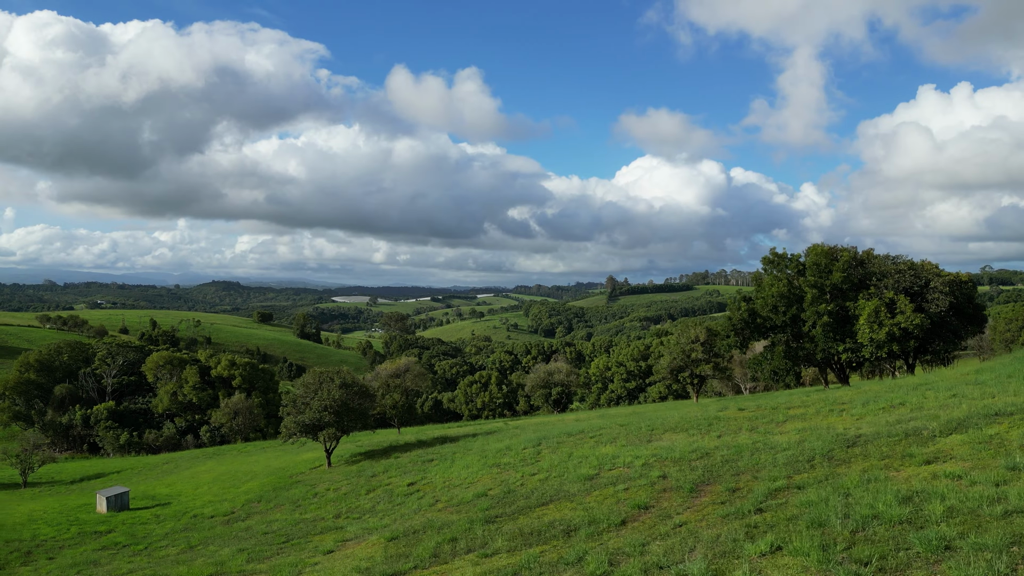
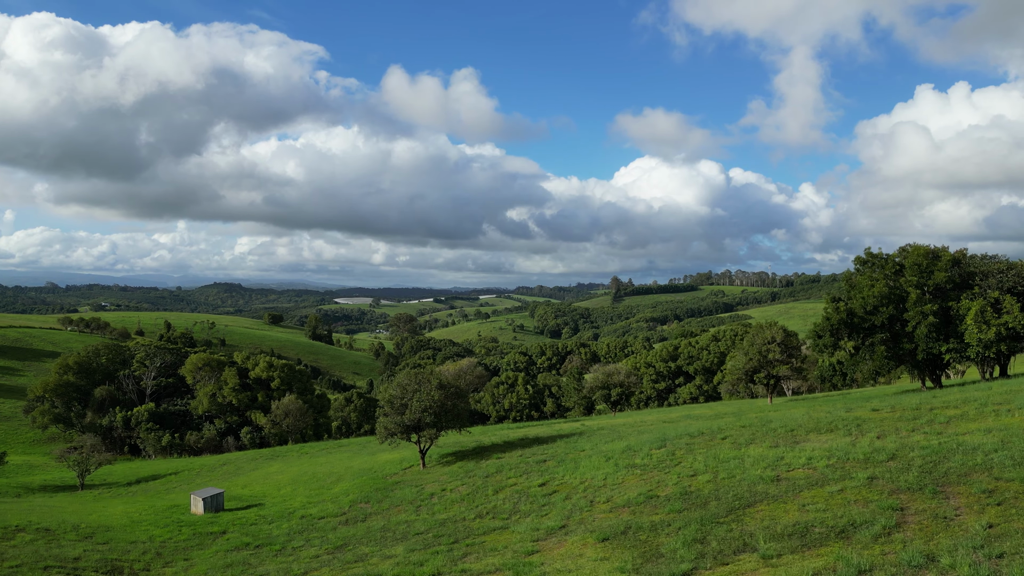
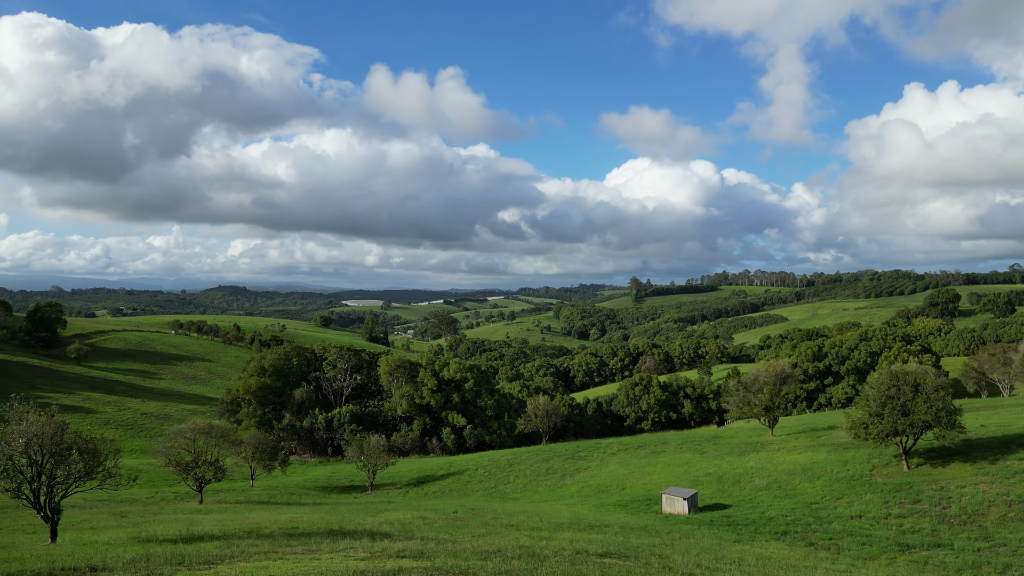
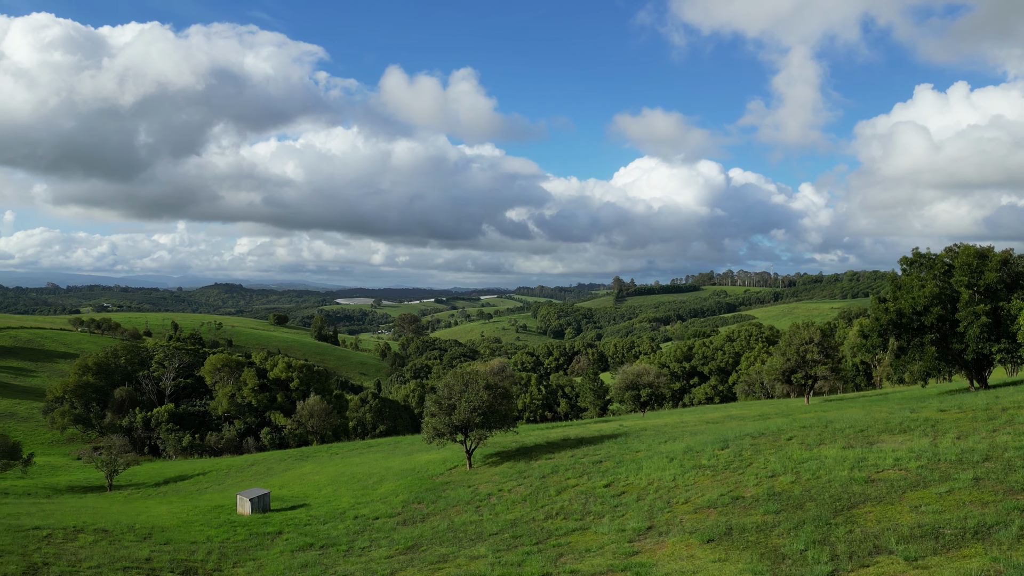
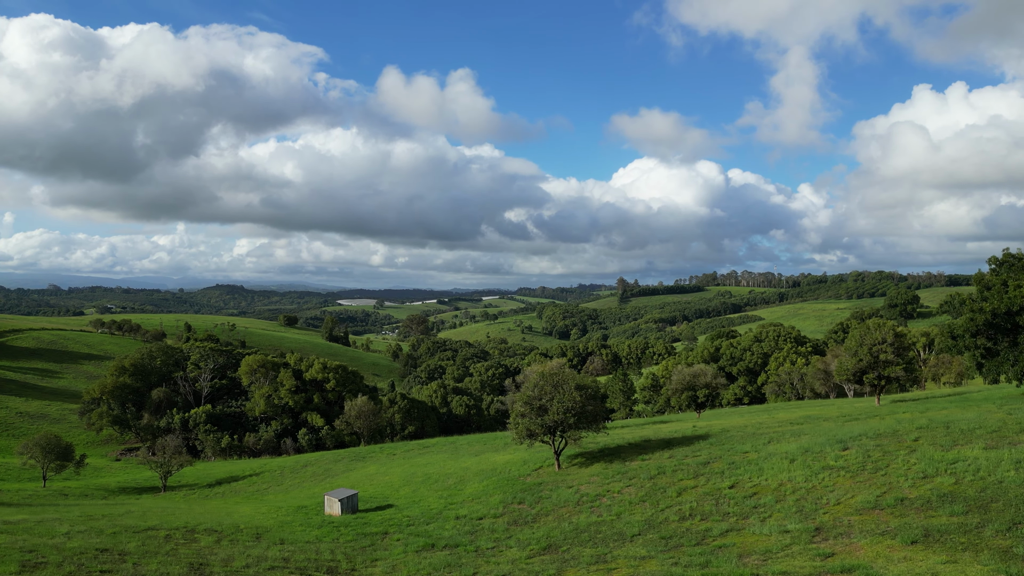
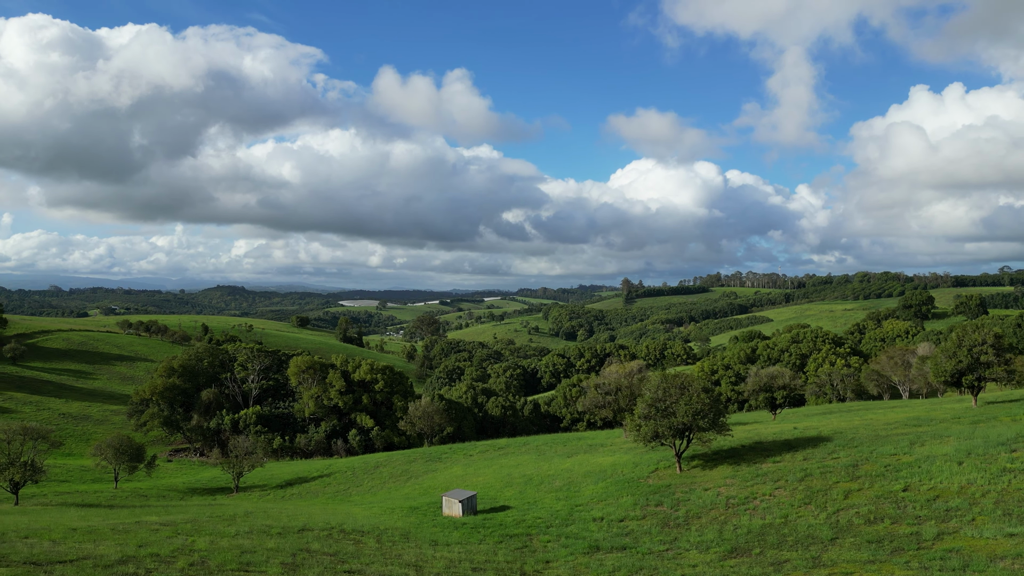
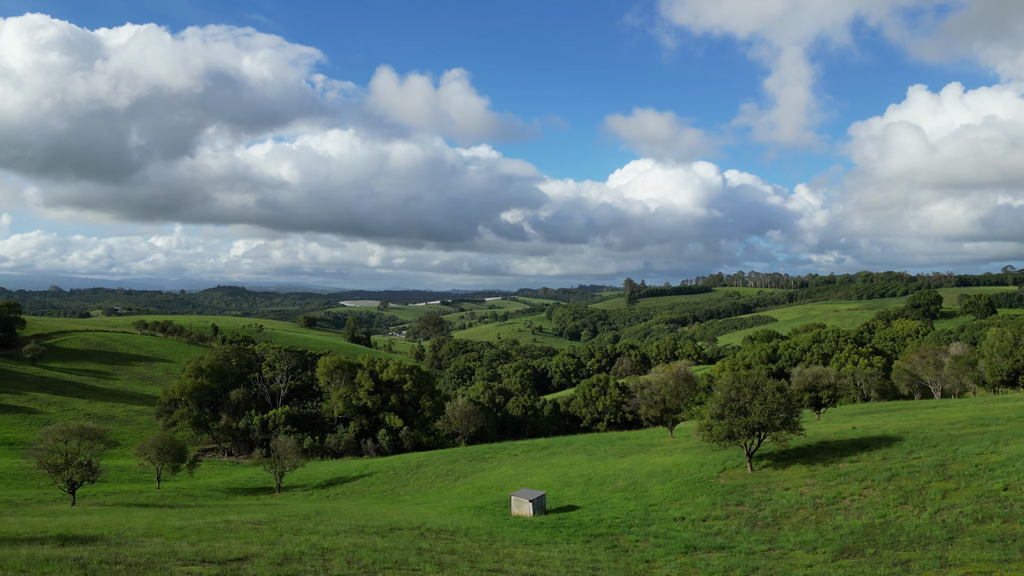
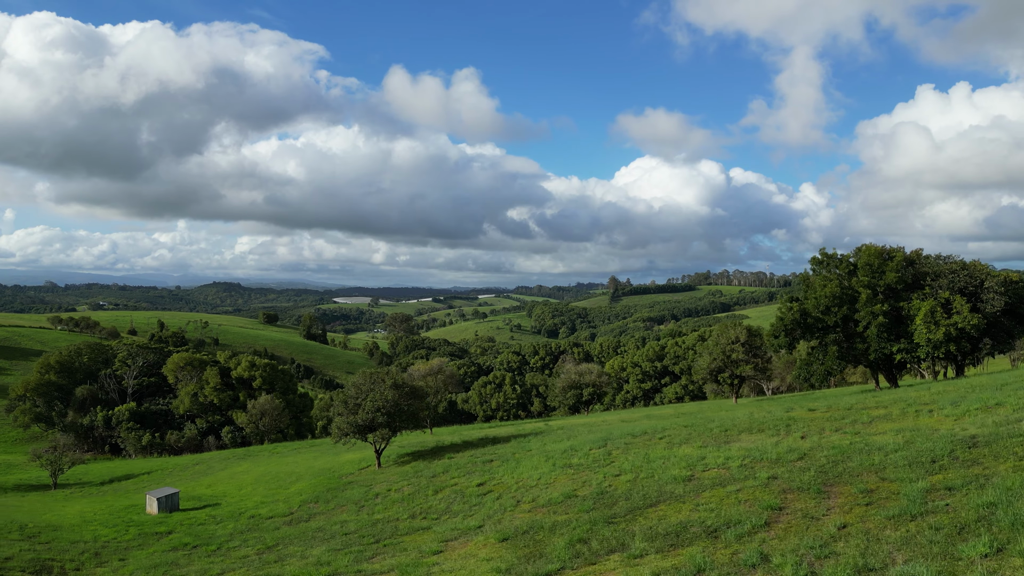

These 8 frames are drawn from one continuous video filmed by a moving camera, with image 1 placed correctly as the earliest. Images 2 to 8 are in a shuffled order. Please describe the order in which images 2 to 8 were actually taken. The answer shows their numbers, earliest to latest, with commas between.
8, 2, 4, 5, 6, 7, 3
